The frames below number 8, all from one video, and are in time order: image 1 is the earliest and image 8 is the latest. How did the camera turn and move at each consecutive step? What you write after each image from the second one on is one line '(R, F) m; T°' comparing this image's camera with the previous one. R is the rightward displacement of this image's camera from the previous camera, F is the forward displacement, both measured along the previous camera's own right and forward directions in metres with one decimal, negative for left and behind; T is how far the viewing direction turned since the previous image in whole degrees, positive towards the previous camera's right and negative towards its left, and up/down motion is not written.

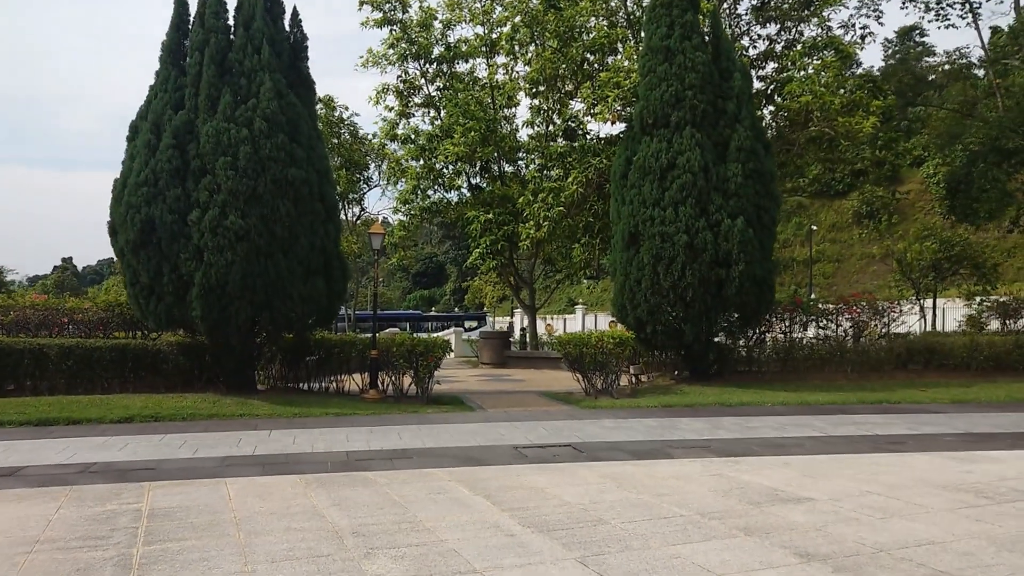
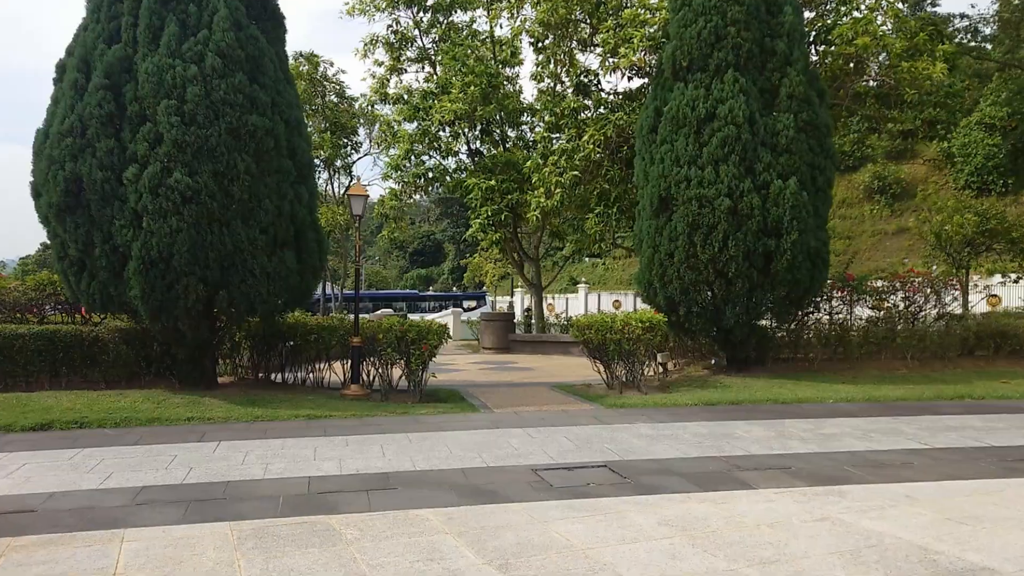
(-0.1, +2.0) m; 0°
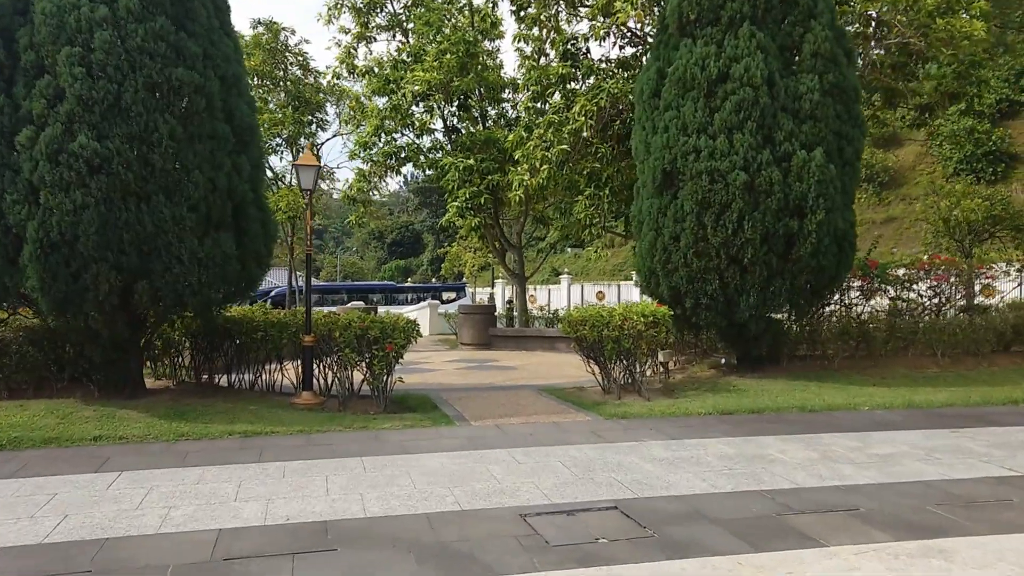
(0.0, +1.6) m; +1°
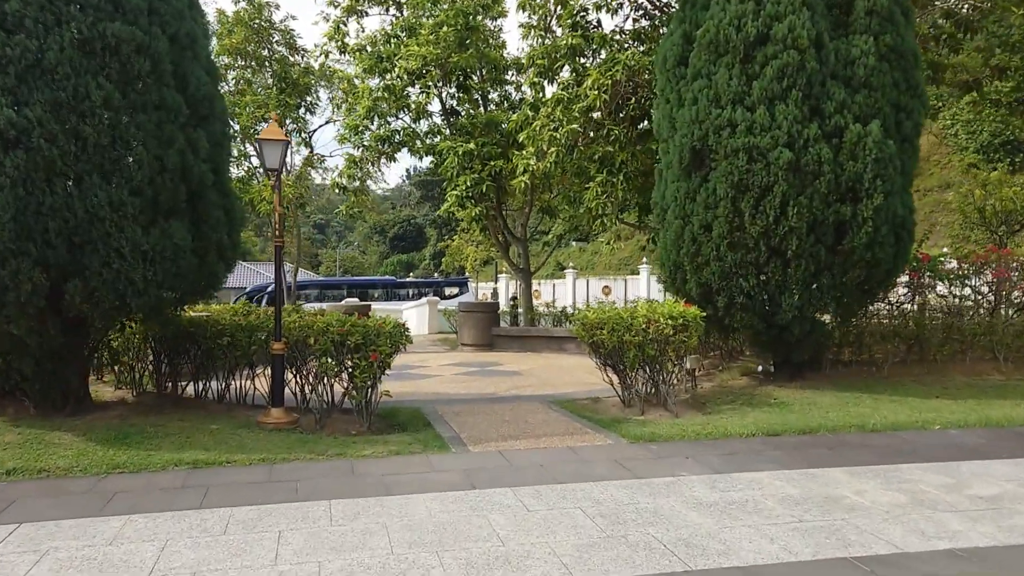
(0.0, +1.3) m; 0°
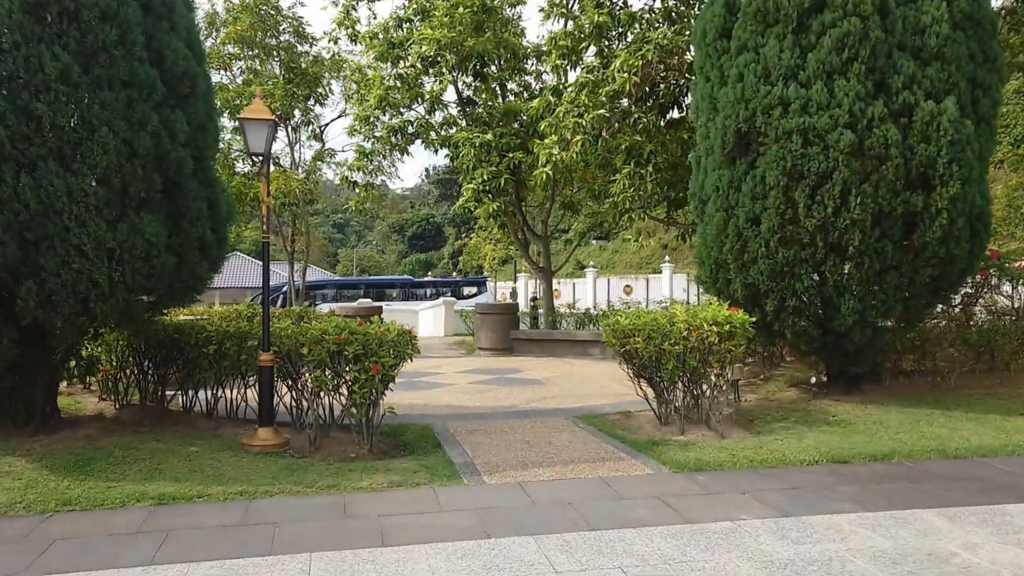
(0.0, +1.0) m; -1°
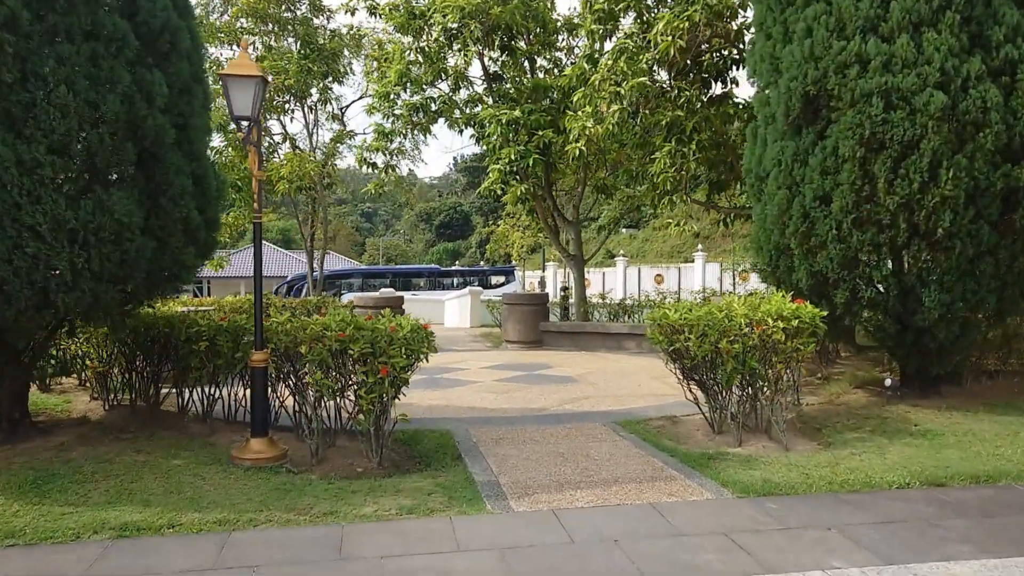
(0.0, +0.9) m; -2°
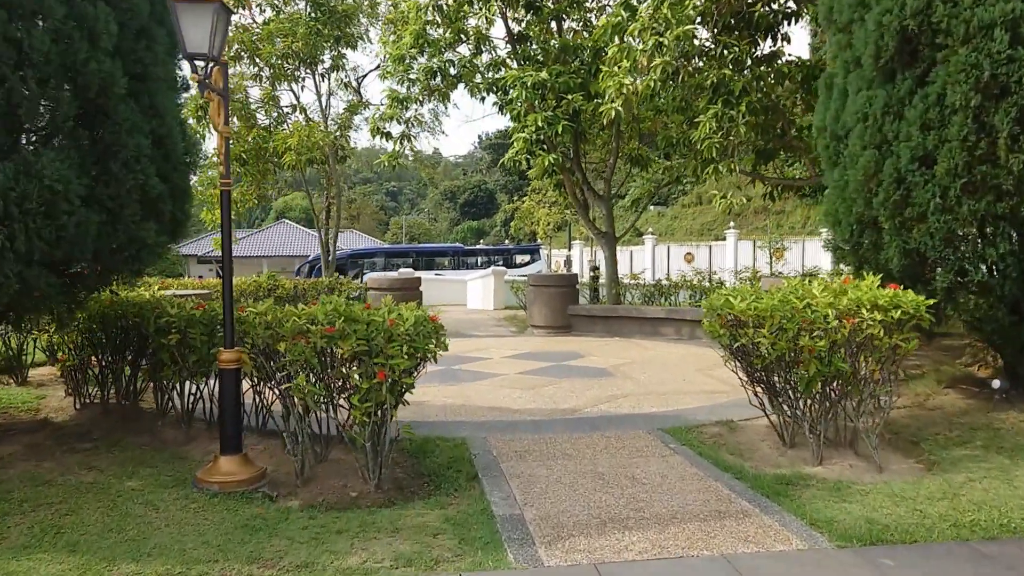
(0.0, +1.1) m; -2°
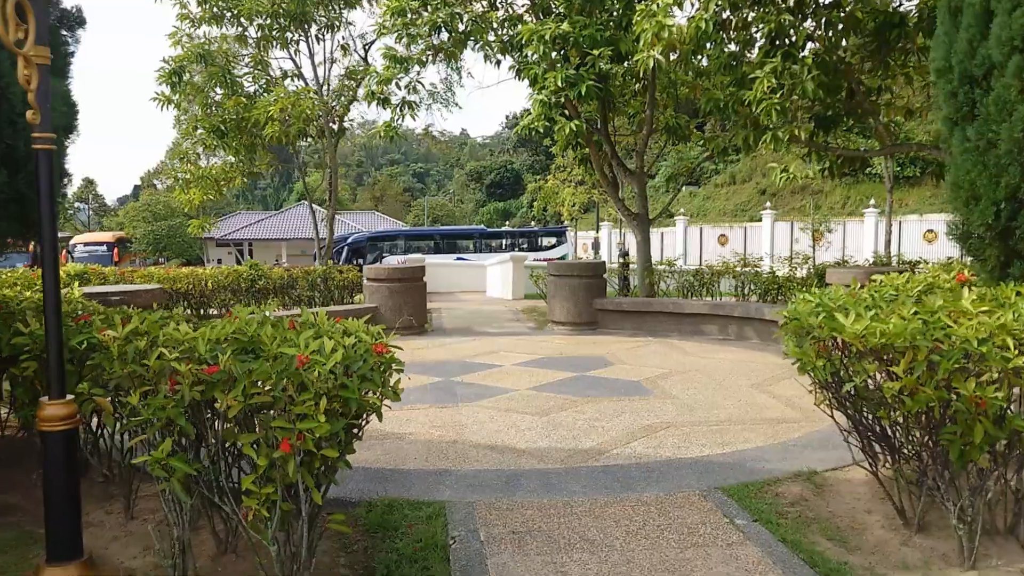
(+0.1, +1.7) m; -2°
